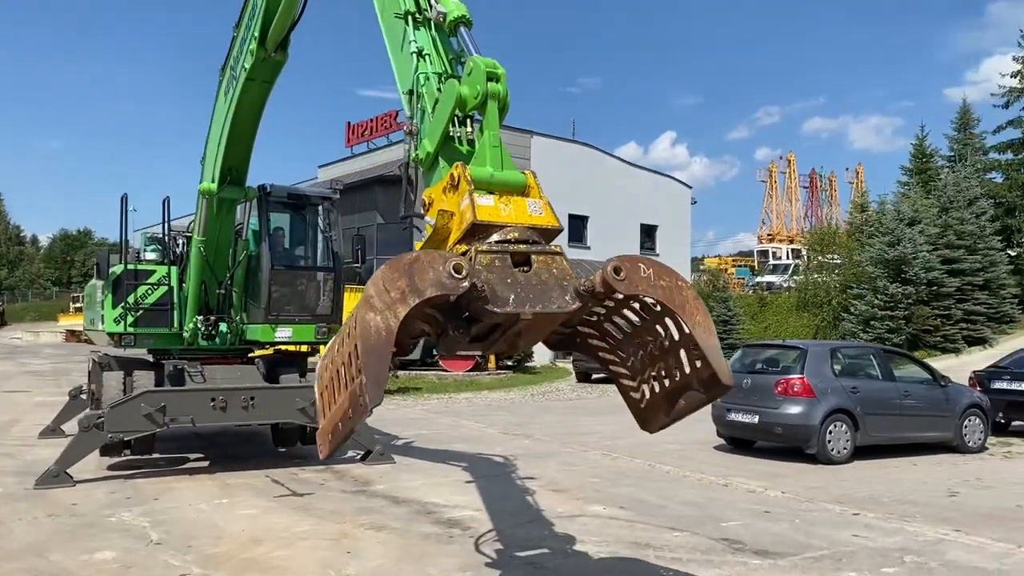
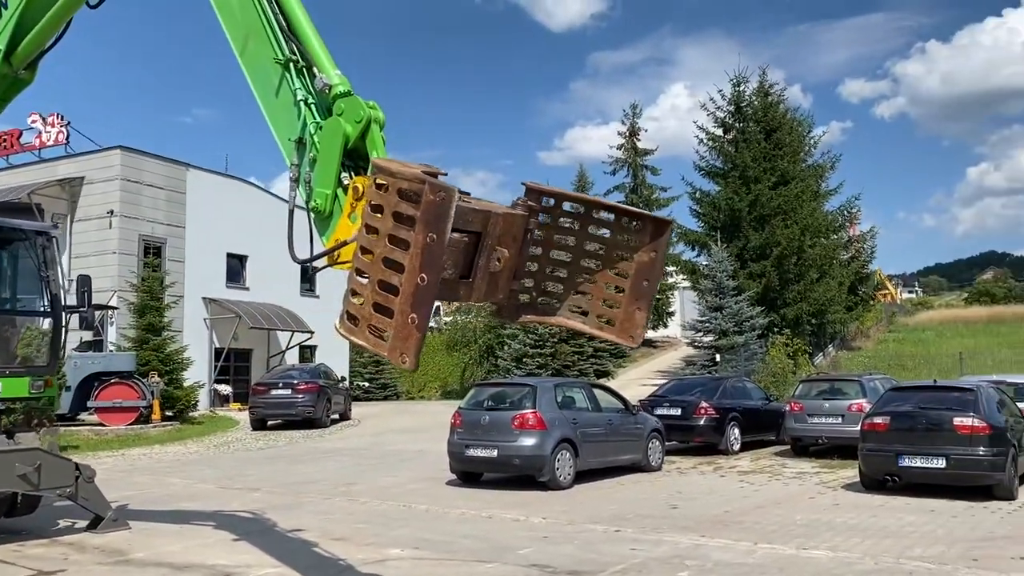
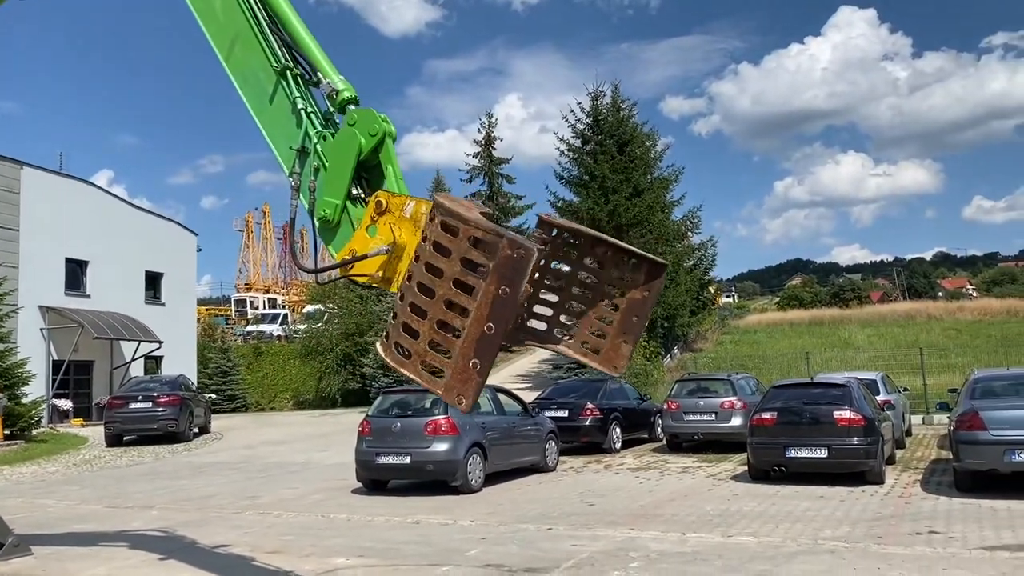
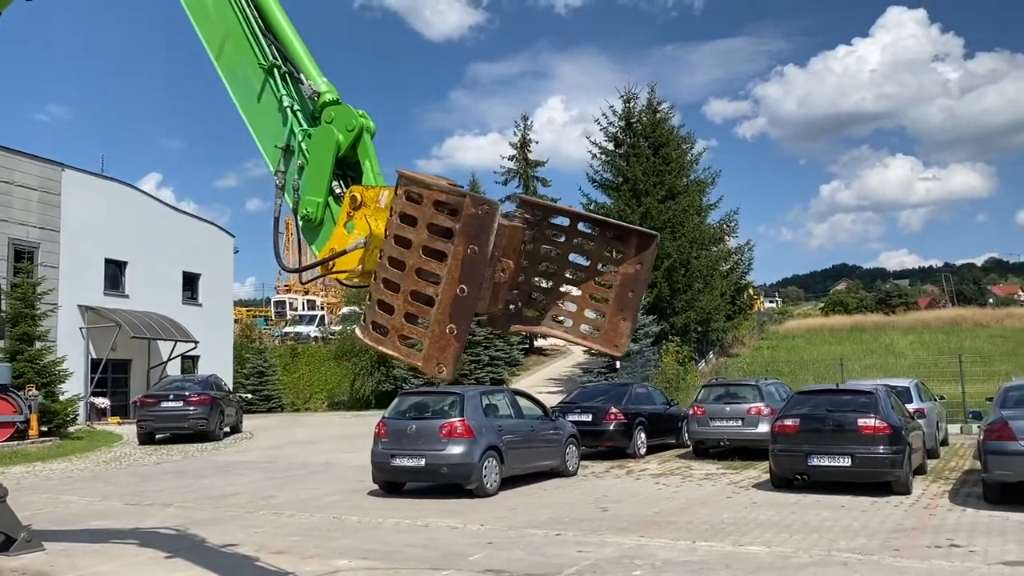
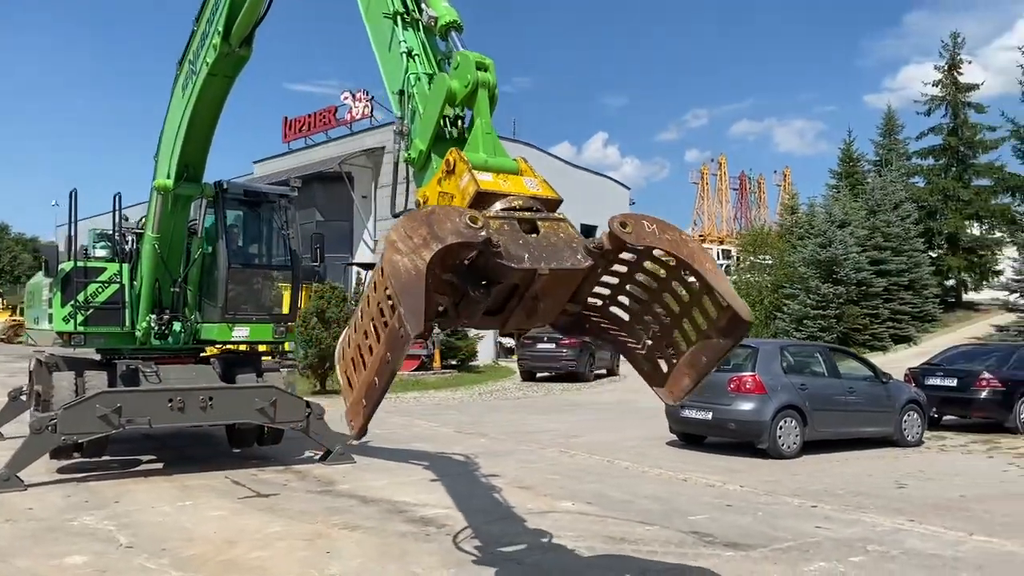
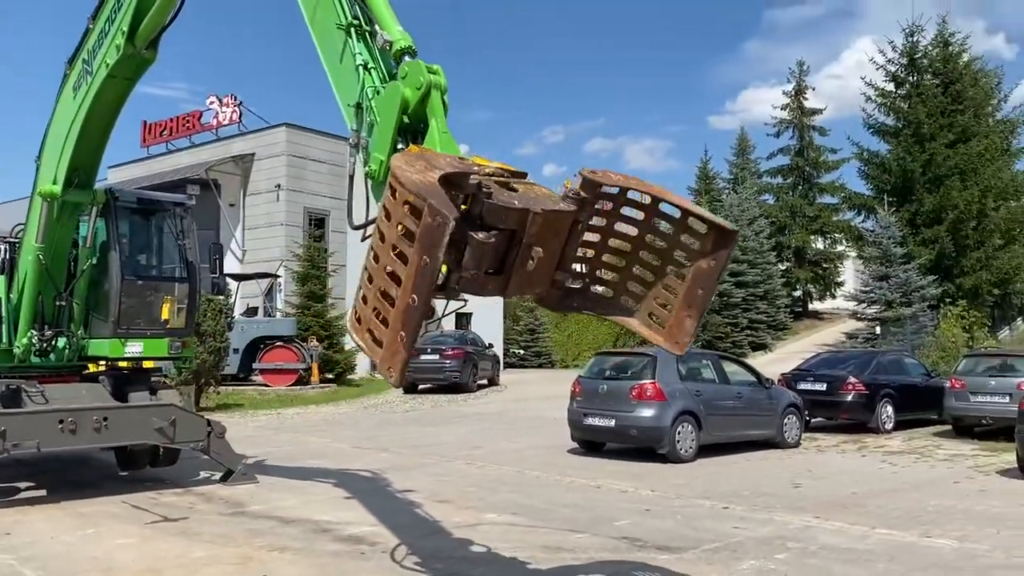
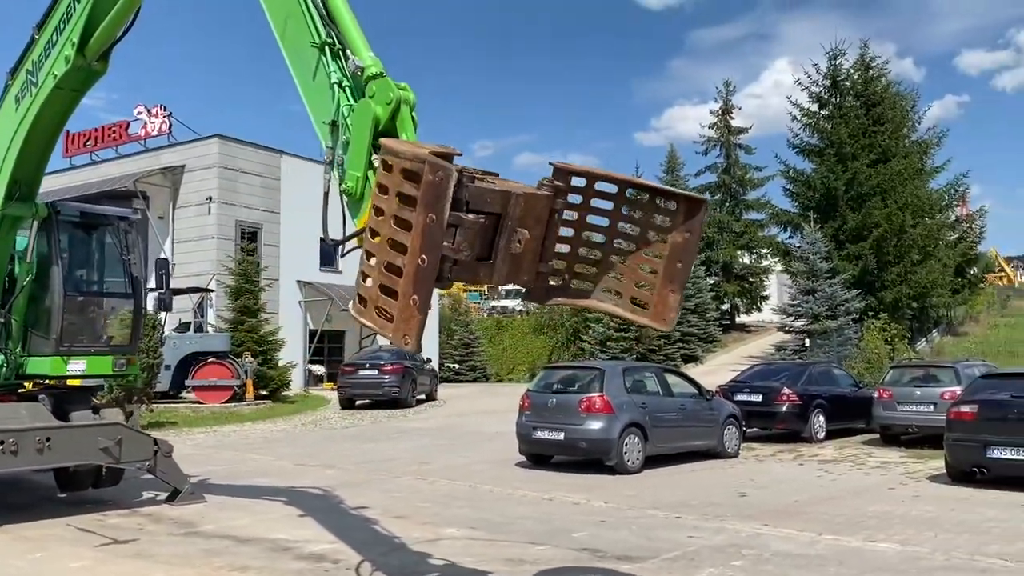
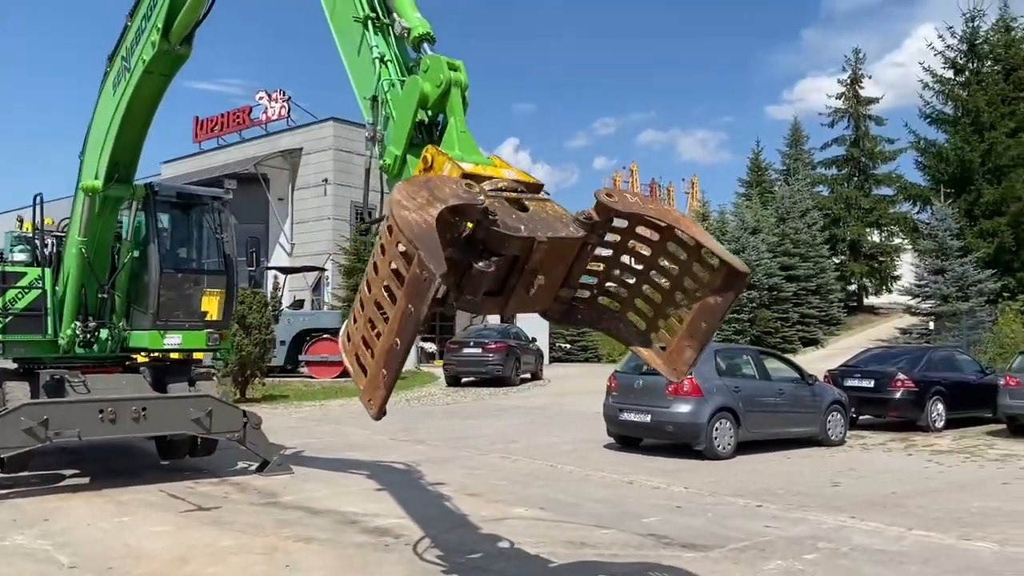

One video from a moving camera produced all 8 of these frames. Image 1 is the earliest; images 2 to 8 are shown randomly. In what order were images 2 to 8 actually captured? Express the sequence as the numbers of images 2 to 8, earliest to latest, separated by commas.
5, 8, 6, 7, 2, 4, 3
